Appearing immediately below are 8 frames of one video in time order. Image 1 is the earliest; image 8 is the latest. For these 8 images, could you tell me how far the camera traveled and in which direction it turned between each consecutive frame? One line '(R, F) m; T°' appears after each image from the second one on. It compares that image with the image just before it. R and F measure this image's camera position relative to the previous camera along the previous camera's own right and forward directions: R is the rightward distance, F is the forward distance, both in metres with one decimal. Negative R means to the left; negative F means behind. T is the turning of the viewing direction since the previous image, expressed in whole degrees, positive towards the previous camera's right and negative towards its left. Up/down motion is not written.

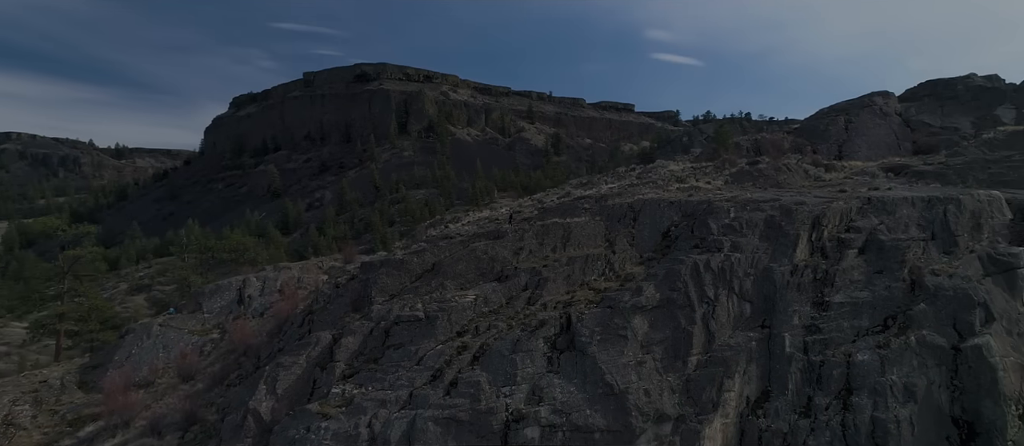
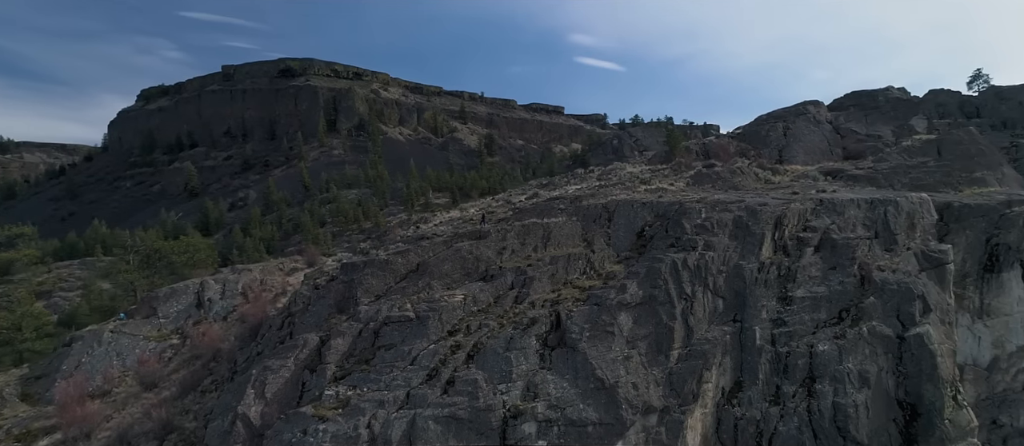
(-1.2, -0.1) m; +6°
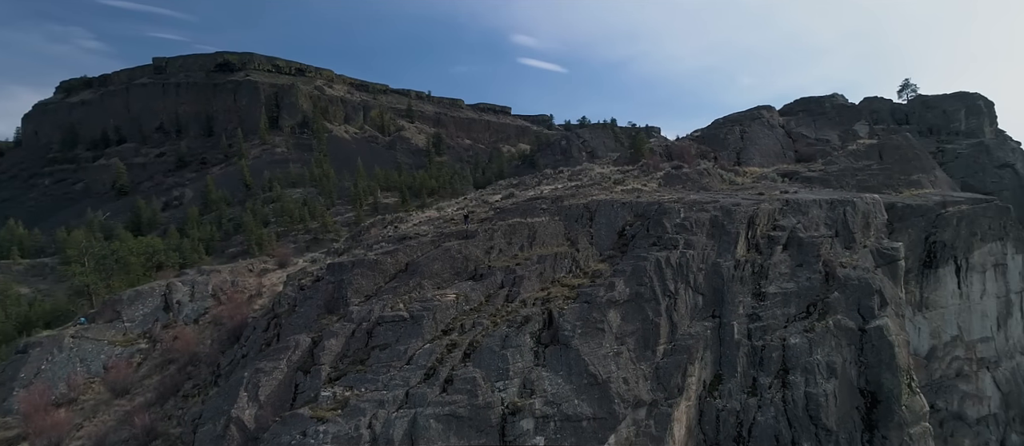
(-1.0, -0.1) m; +5°
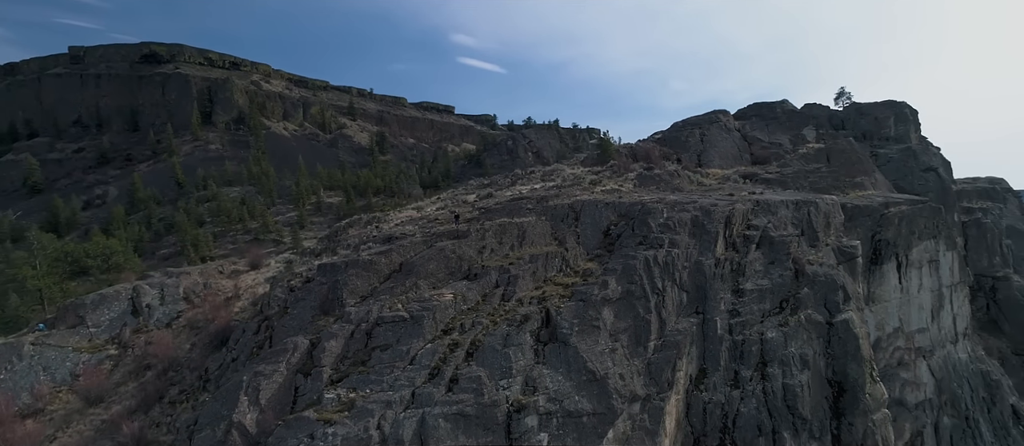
(-1.2, -0.1) m; +5°
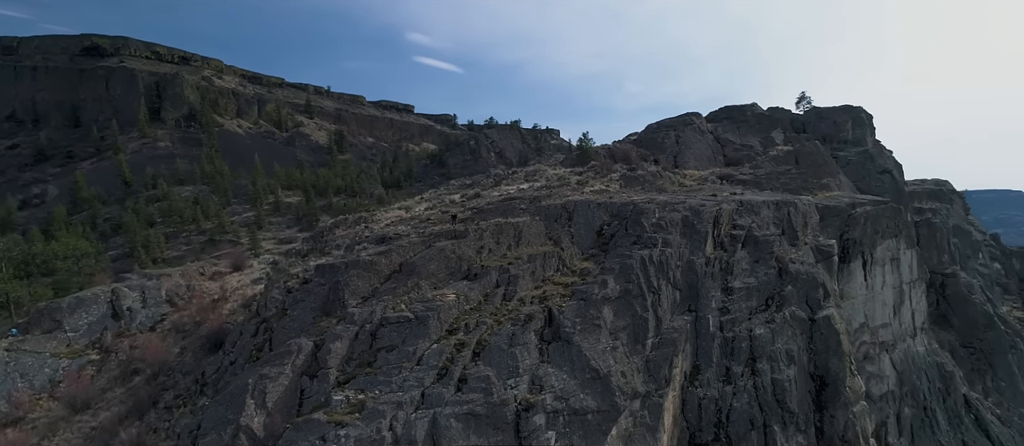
(-0.9, 0.0) m; +3°
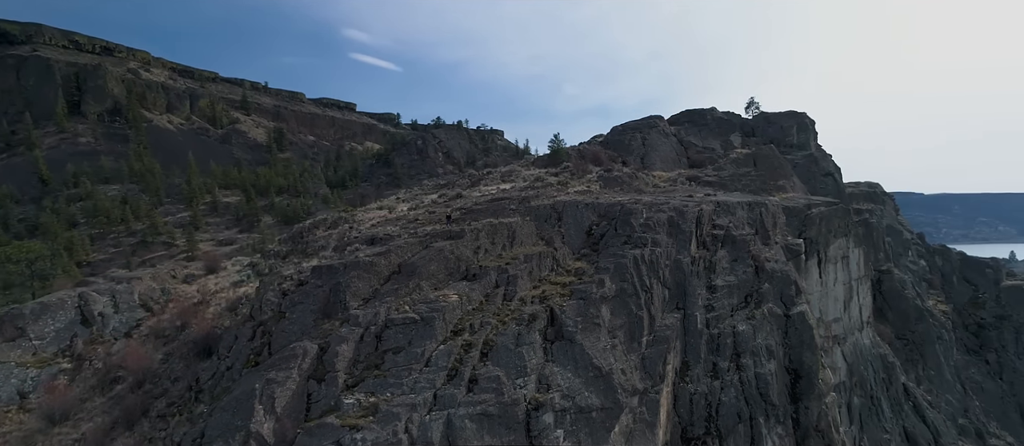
(-1.2, 0.0) m; +5°
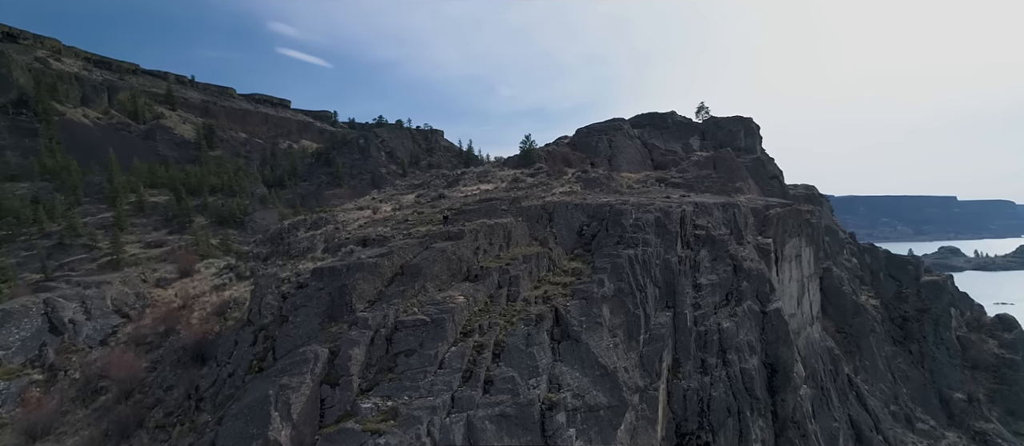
(-1.4, 0.0) m; +5°
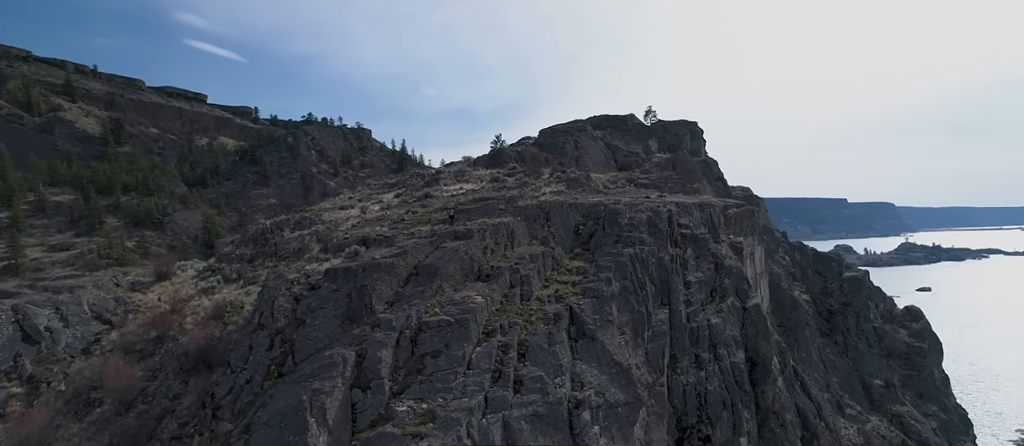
(-1.8, 0.0) m; +5°
